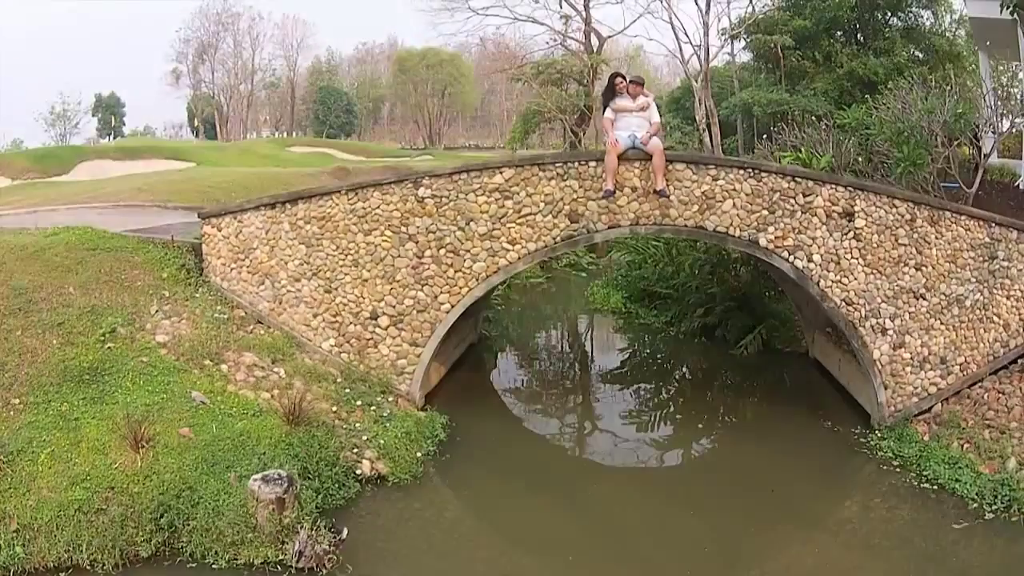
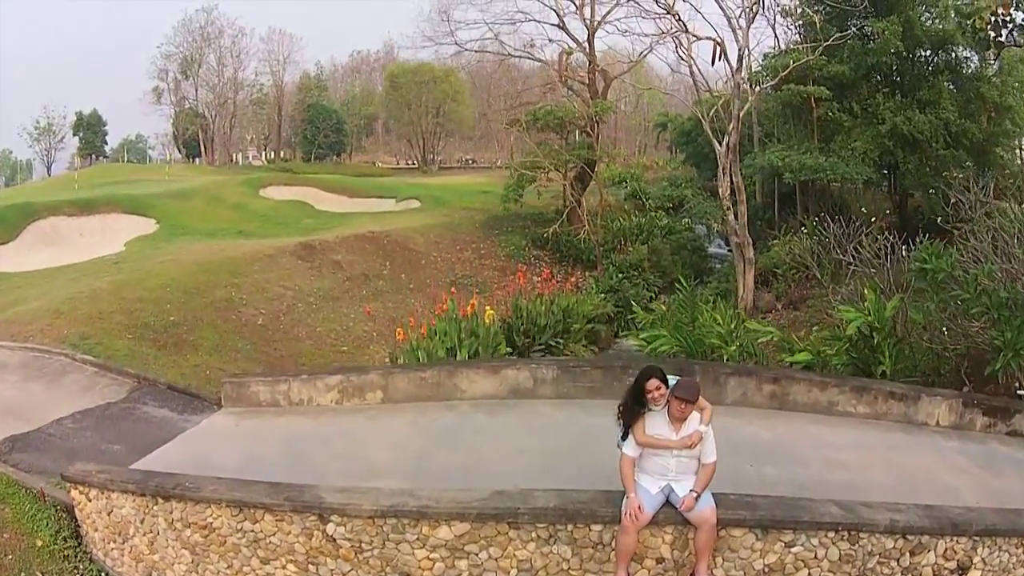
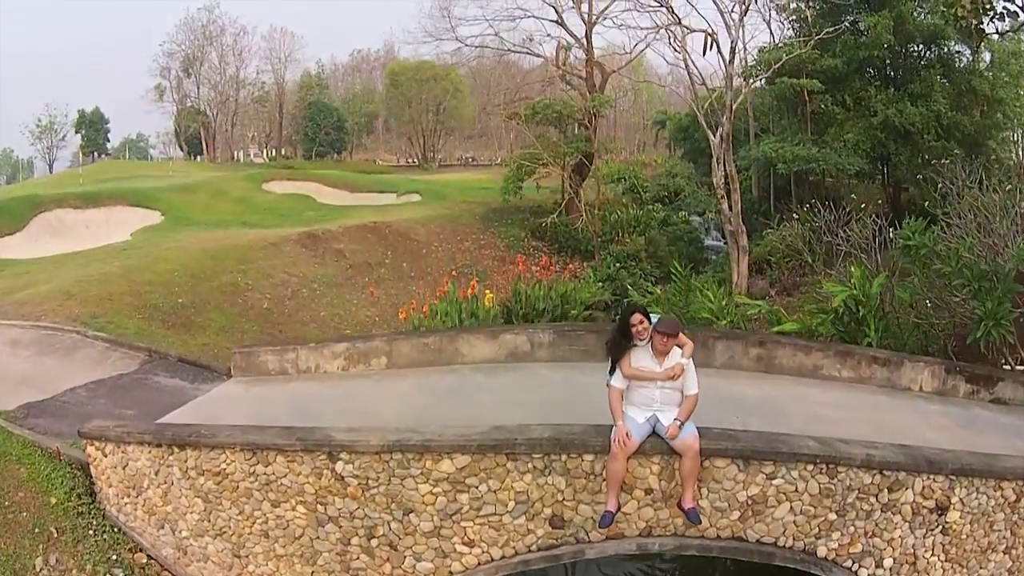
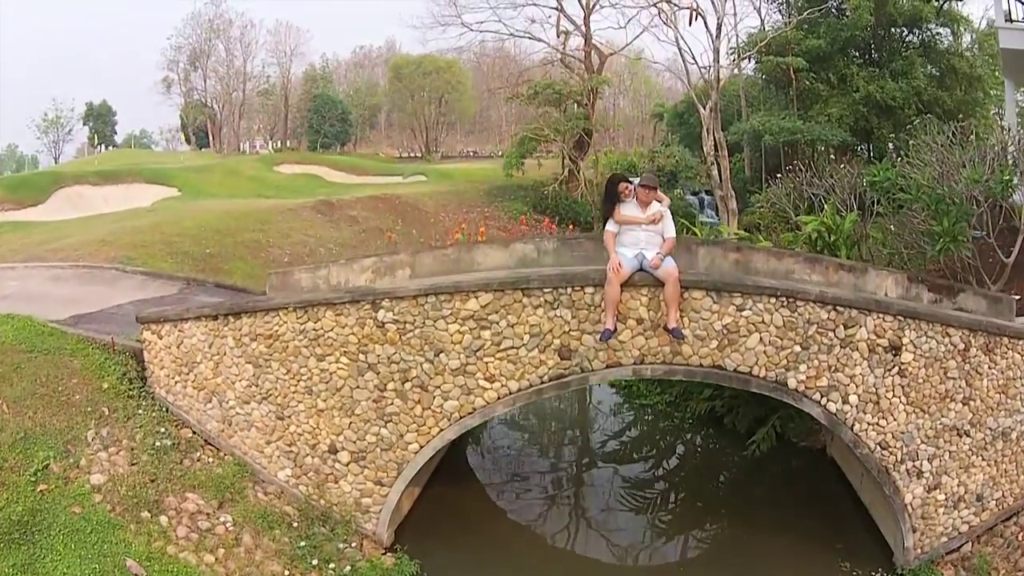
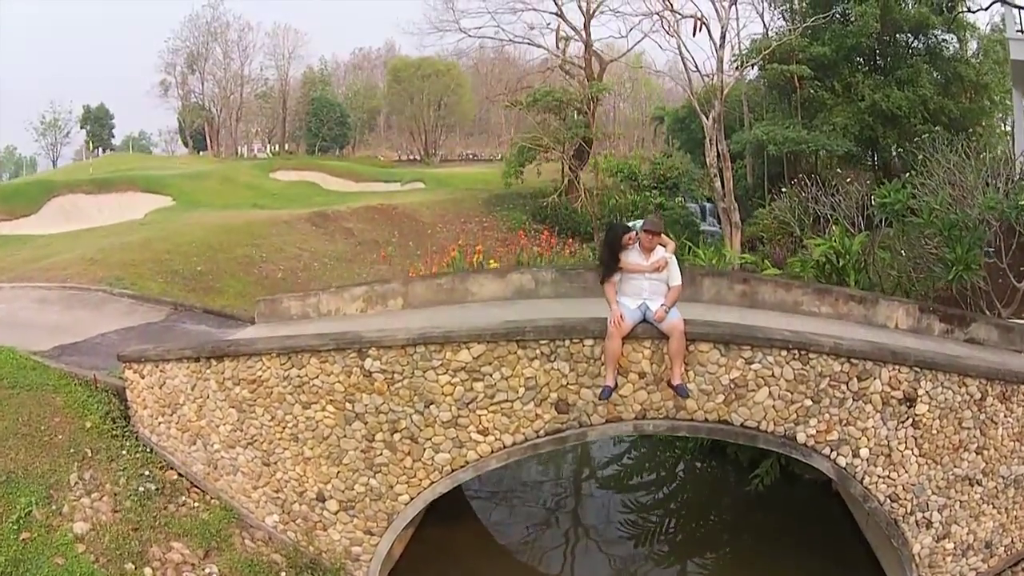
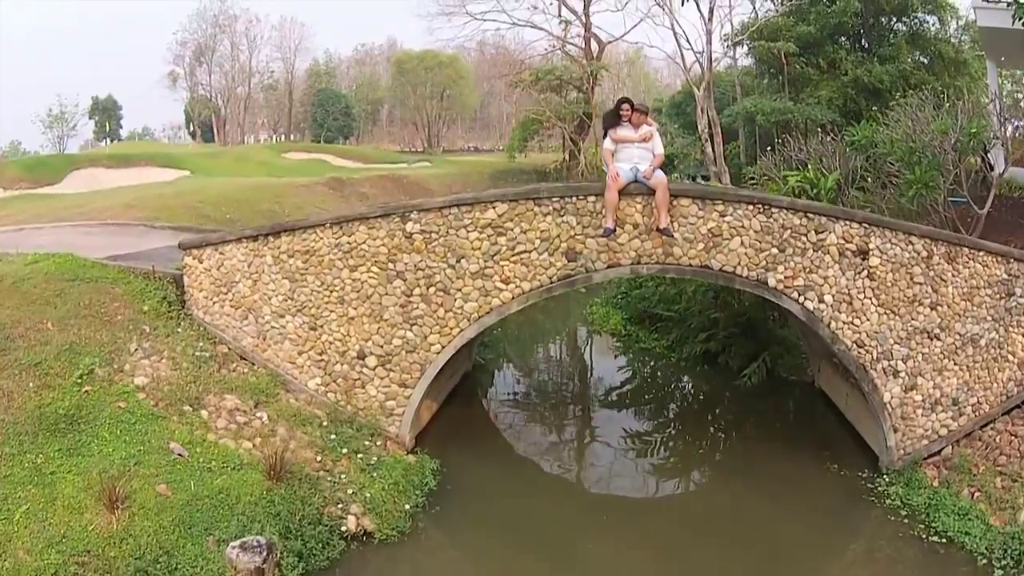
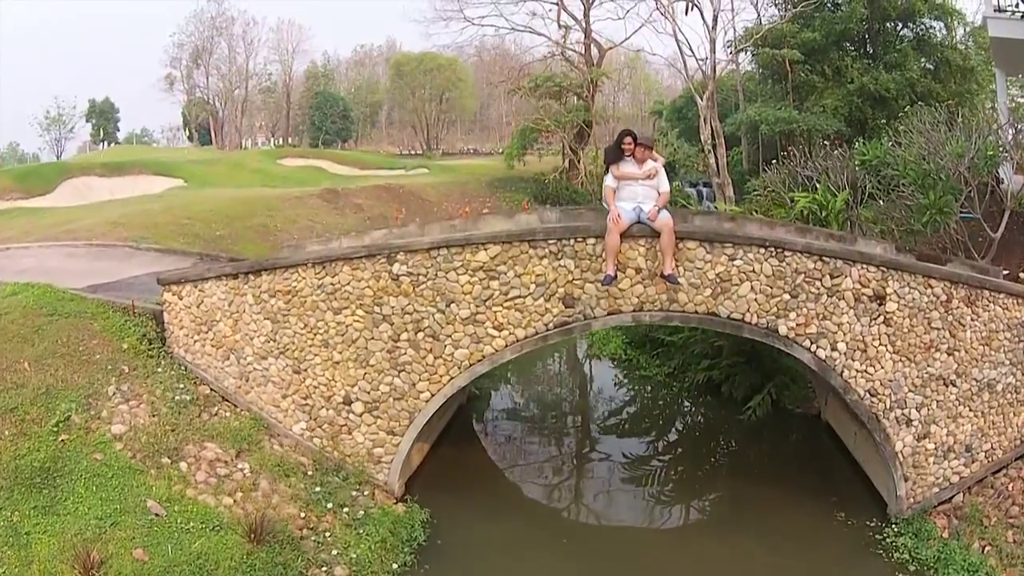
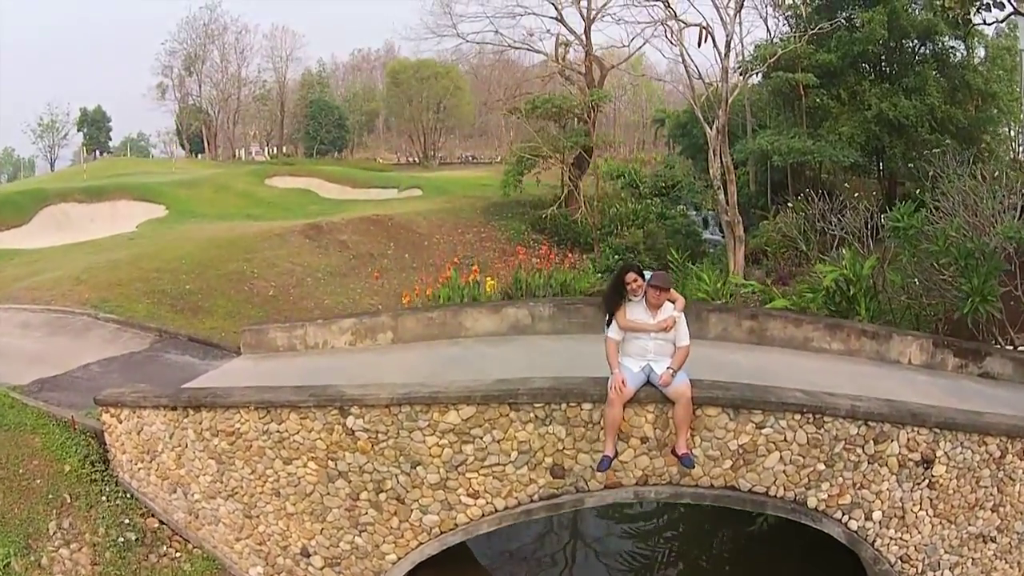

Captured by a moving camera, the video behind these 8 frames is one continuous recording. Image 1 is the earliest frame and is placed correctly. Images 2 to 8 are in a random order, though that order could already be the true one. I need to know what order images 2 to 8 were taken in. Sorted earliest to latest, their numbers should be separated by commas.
6, 7, 4, 5, 8, 3, 2
